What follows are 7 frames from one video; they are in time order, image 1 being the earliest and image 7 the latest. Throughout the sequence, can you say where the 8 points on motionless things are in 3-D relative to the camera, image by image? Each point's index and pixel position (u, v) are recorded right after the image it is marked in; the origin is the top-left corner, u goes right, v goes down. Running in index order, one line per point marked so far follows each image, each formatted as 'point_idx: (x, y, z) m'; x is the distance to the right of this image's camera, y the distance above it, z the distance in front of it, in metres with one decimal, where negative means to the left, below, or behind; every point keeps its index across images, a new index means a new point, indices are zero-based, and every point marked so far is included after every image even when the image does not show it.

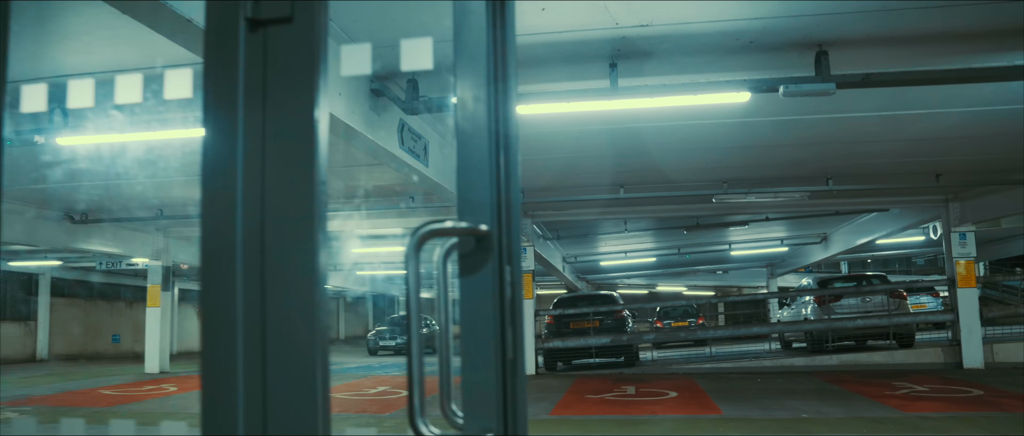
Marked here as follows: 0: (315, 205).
0: (-0.3, 0.0, +1.1) m
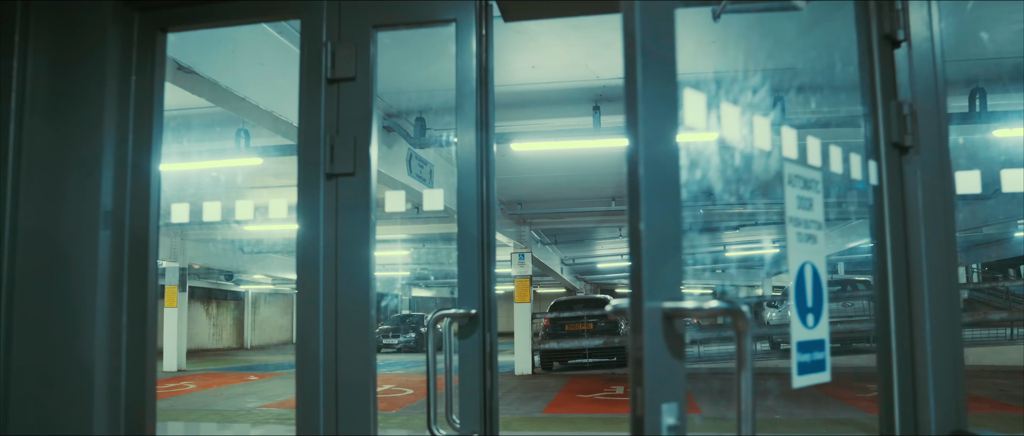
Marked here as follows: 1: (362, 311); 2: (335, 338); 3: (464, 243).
0: (-0.3, -0.1, +1.7) m
1: (-0.3, -0.2, +1.7) m
2: (-0.4, -0.3, +1.7) m
3: (-0.1, -0.1, +1.8) m
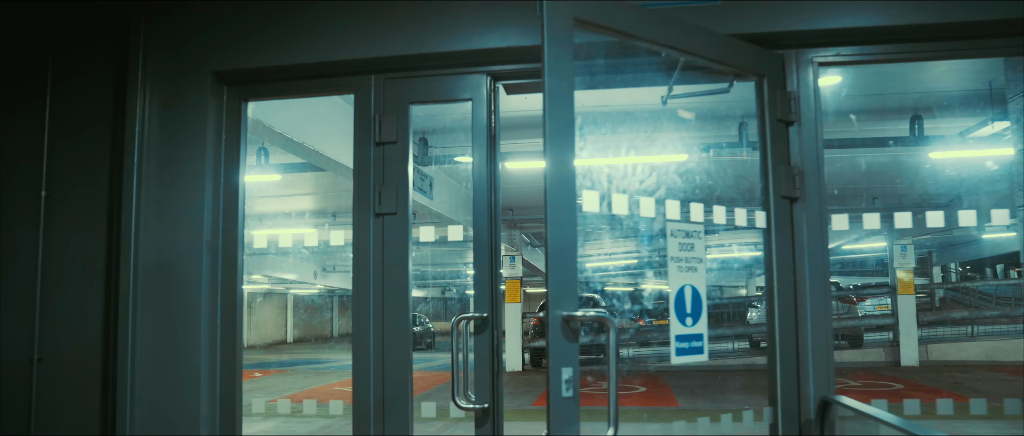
0: (-0.3, -0.2, +2.3) m
1: (-0.3, -0.3, +2.3) m
2: (-0.4, -0.4, +2.3) m
3: (-0.1, -0.1, +2.4) m
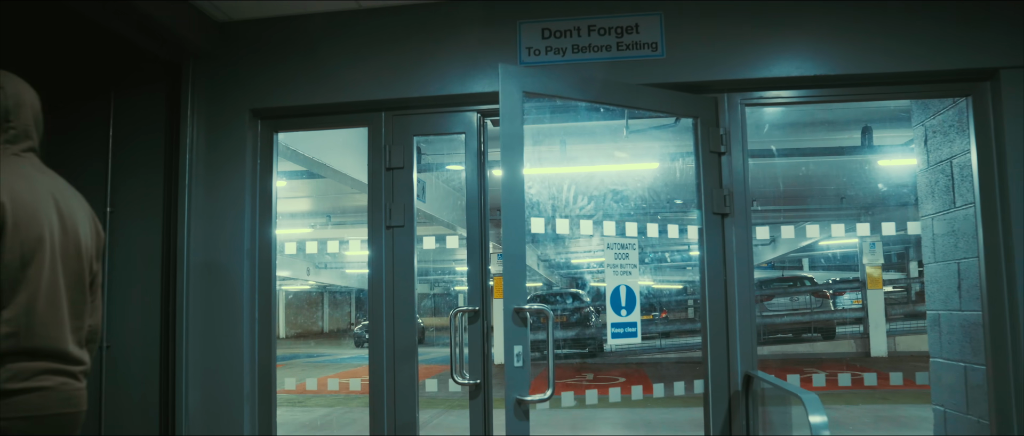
0: (-0.4, -0.3, +2.9) m
1: (-0.4, -0.3, +2.8) m
2: (-0.4, -0.4, +2.8) m
3: (-0.2, -0.2, +2.9) m
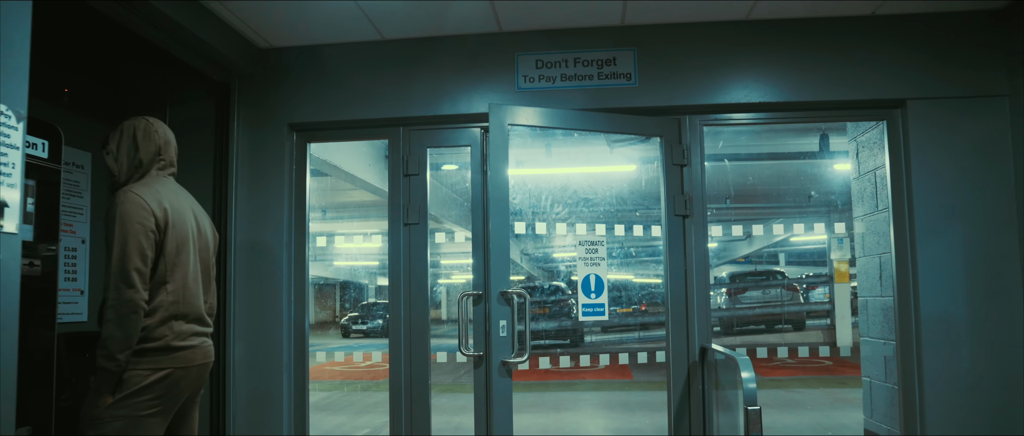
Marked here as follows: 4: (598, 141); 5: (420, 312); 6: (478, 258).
0: (-0.4, -0.3, +3.4) m
1: (-0.4, -0.3, +3.4) m
2: (-0.5, -0.4, +3.4) m
3: (-0.2, -0.2, +3.4) m
4: (+0.4, +0.3, +3.3) m
5: (-0.4, -0.4, +3.4) m
6: (-0.2, -0.2, +3.4) m
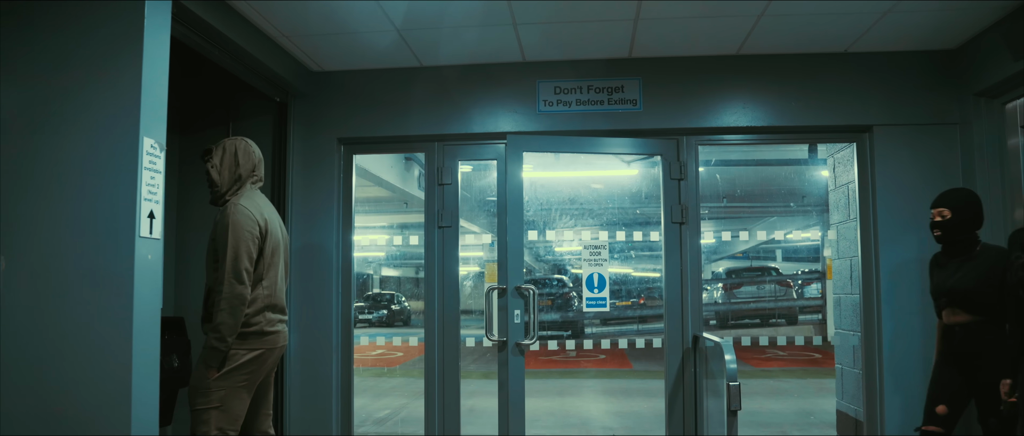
0: (-0.3, -0.3, +3.9) m
1: (-0.3, -0.4, +3.9) m
2: (-0.4, -0.4, +3.9) m
3: (-0.1, -0.2, +3.9) m
4: (+0.5, +0.3, +3.8) m
5: (-0.3, -0.4, +3.9) m
6: (-0.1, -0.2, +3.9) m
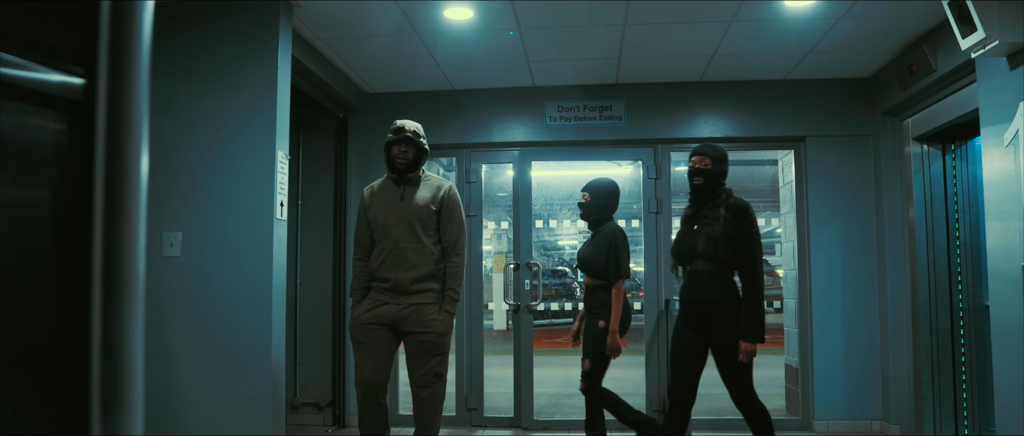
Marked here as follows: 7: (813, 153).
0: (-0.2, -0.2, +4.9) m
1: (-0.2, -0.3, +4.9) m
2: (-0.3, -0.4, +4.9) m
3: (0.0, -0.1, +5.0) m
4: (+0.6, +0.4, +4.9) m
5: (-0.2, -0.4, +4.9) m
6: (0.0, -0.1, +4.9) m
7: (+1.8, +0.4, +4.7) m
